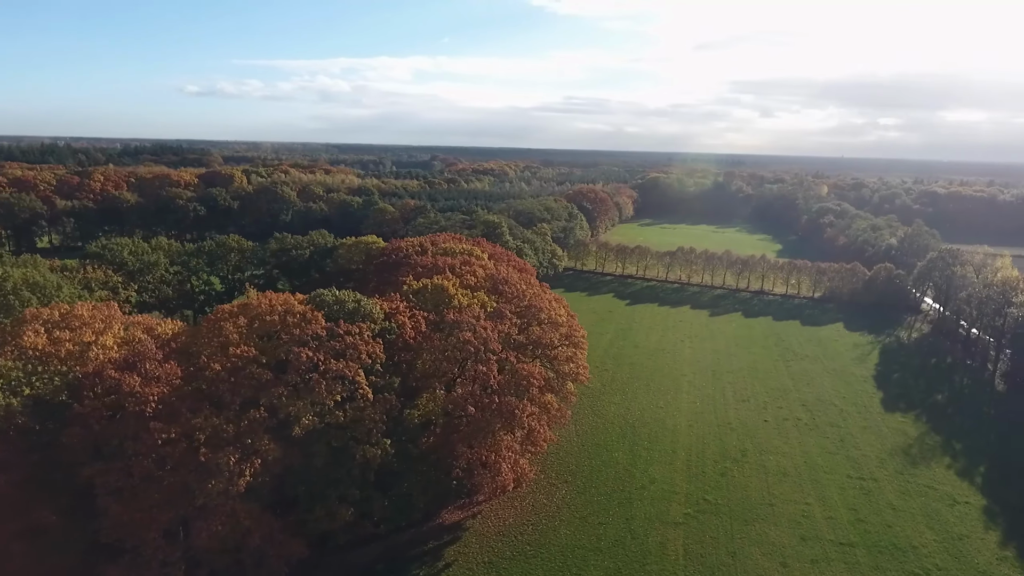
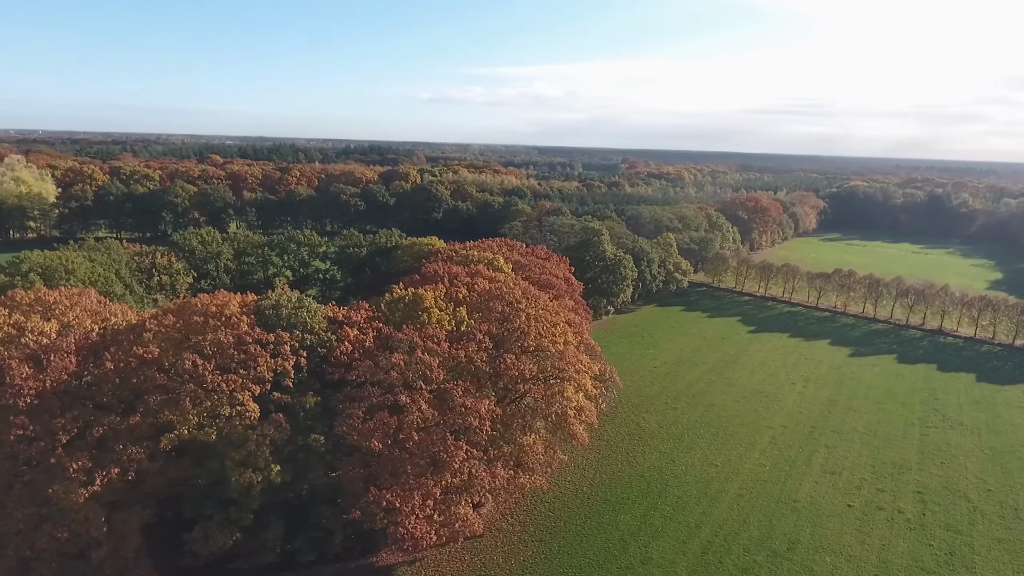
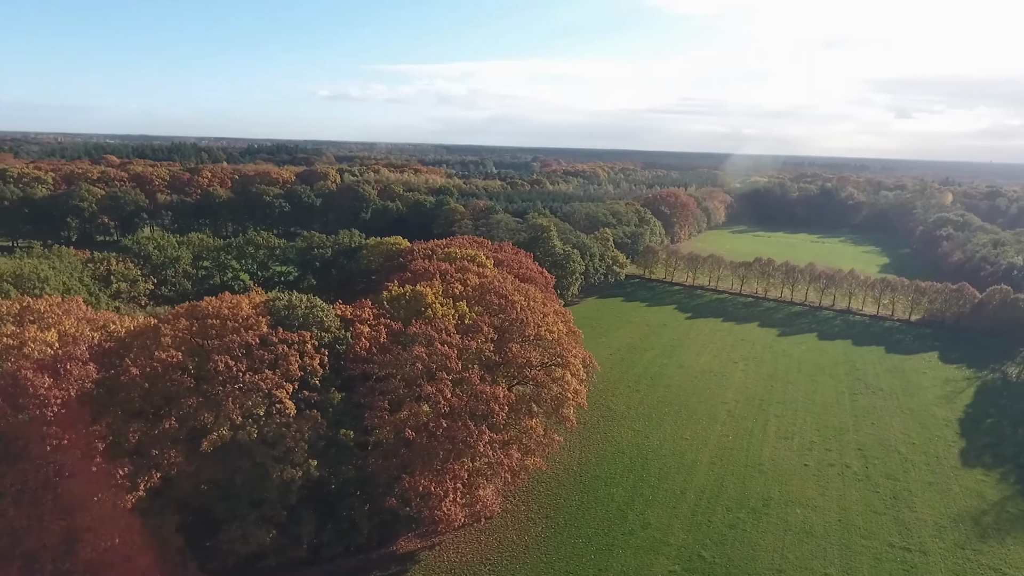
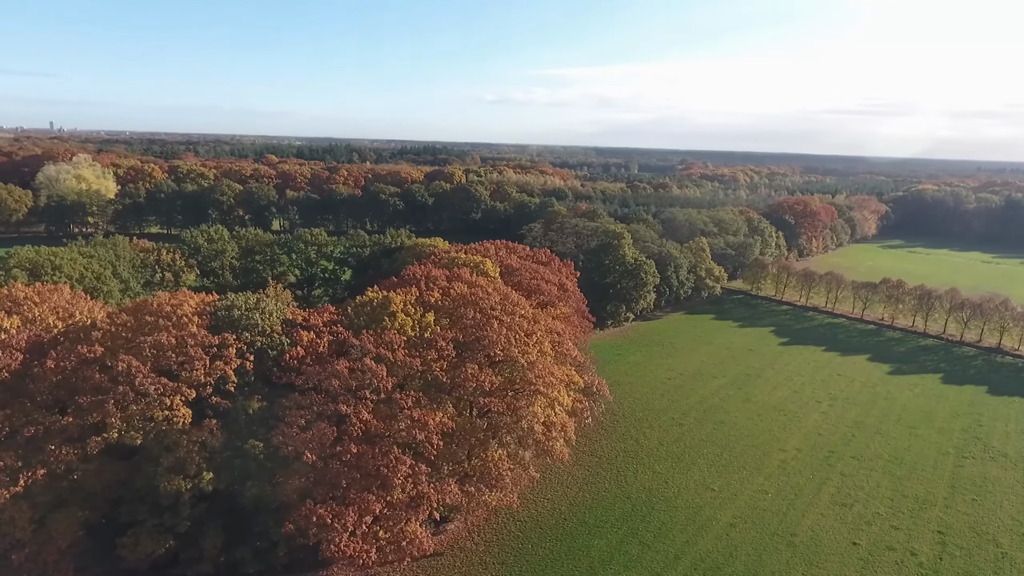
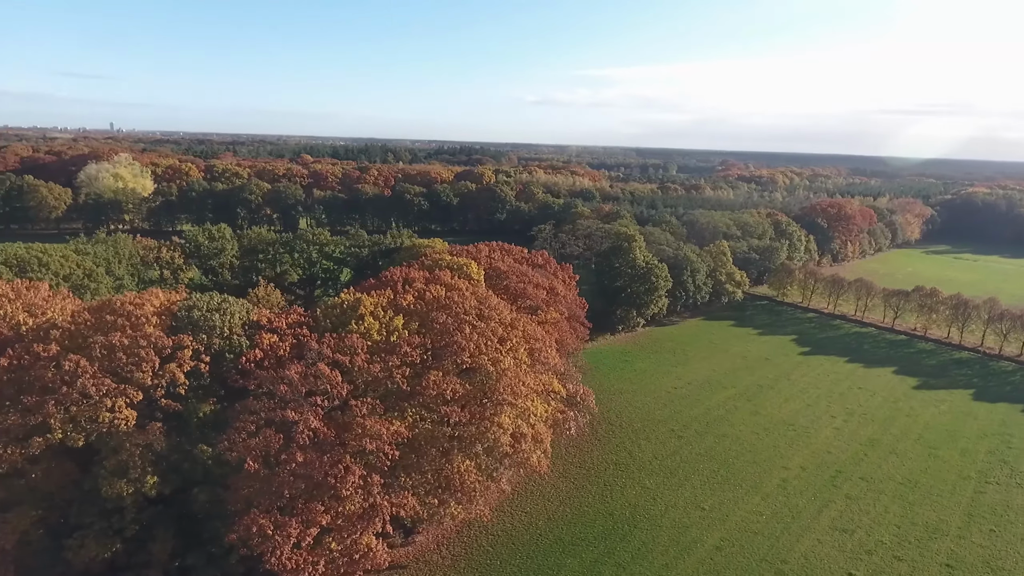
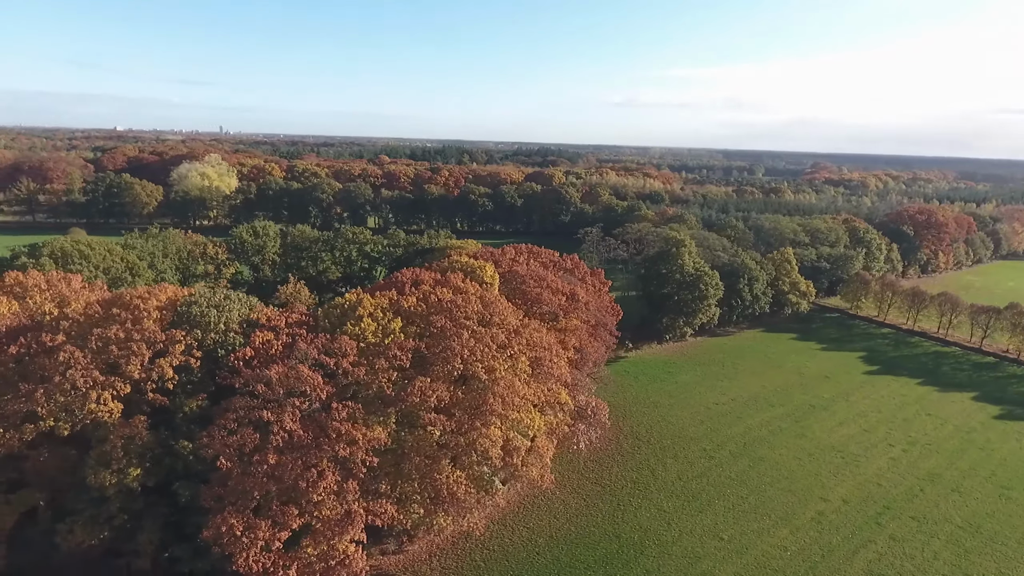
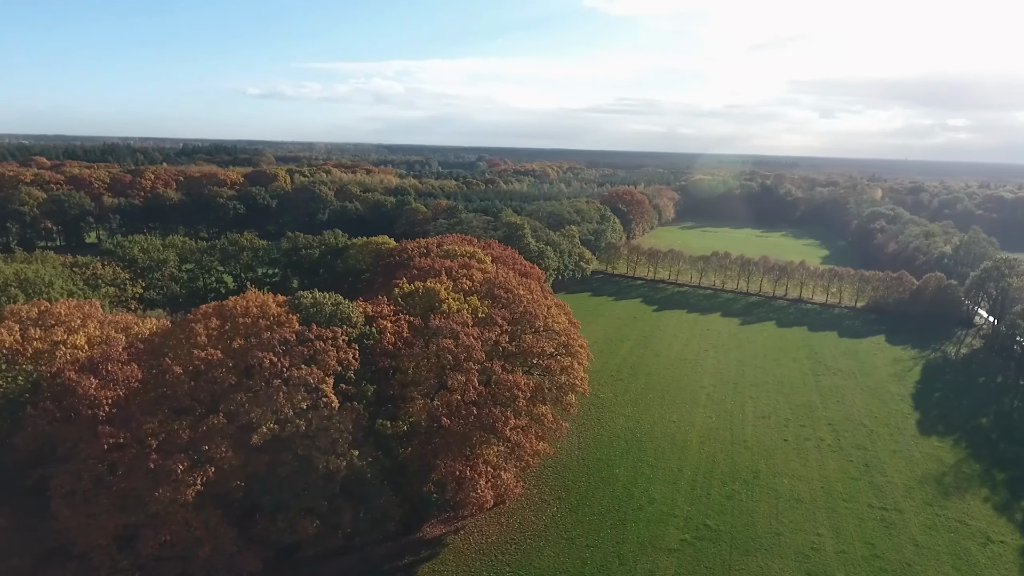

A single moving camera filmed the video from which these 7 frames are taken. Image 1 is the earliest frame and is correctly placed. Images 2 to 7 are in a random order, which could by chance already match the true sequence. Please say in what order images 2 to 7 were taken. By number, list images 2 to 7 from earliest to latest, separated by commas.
7, 3, 2, 4, 5, 6
